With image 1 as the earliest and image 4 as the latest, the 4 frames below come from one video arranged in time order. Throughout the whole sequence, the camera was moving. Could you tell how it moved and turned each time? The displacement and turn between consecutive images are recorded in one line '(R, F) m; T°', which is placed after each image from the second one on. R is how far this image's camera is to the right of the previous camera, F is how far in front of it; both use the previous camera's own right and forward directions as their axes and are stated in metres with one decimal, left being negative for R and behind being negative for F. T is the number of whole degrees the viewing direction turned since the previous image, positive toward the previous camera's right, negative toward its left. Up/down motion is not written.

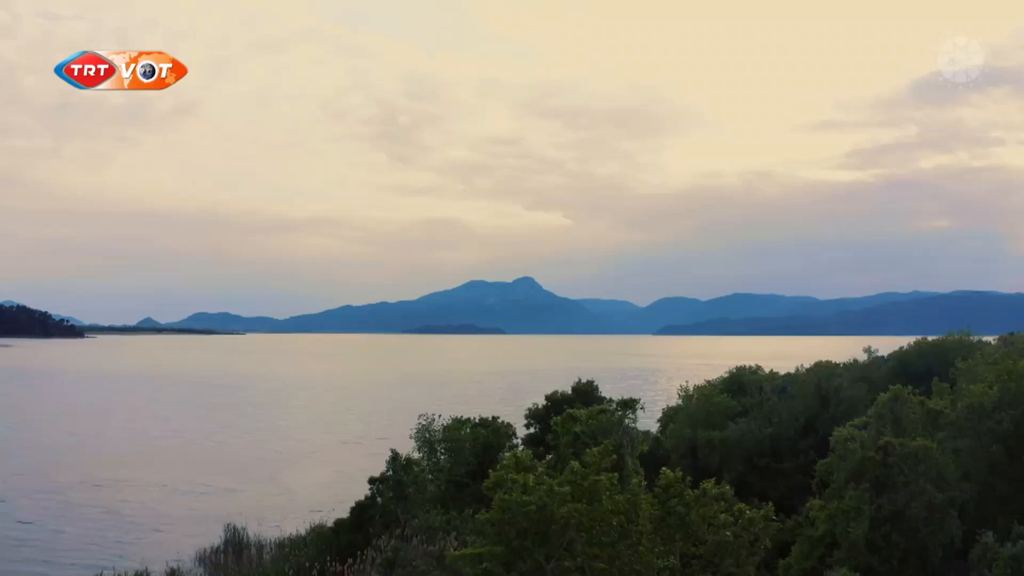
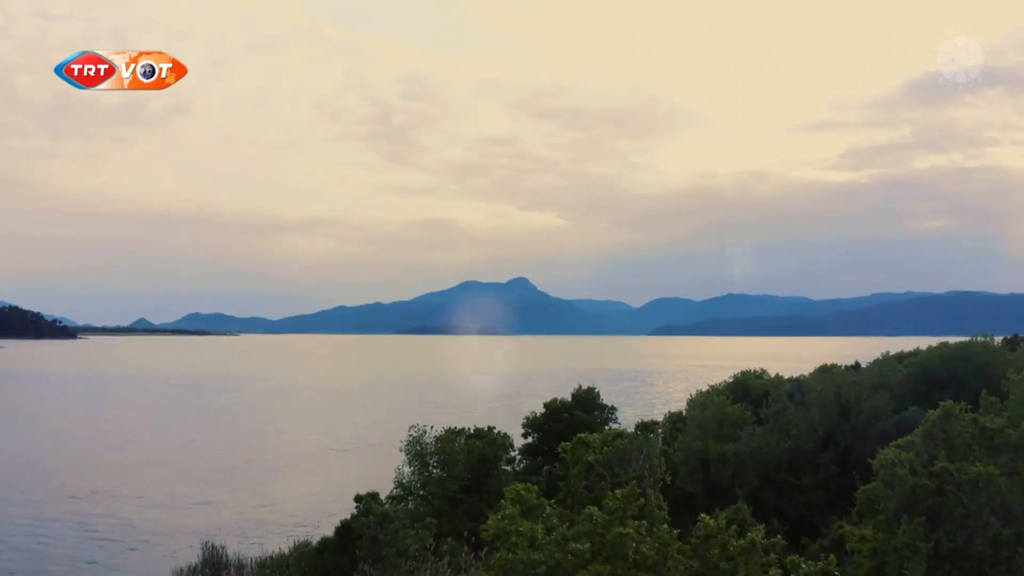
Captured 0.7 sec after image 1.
(-0.2, +3.9) m; 0°
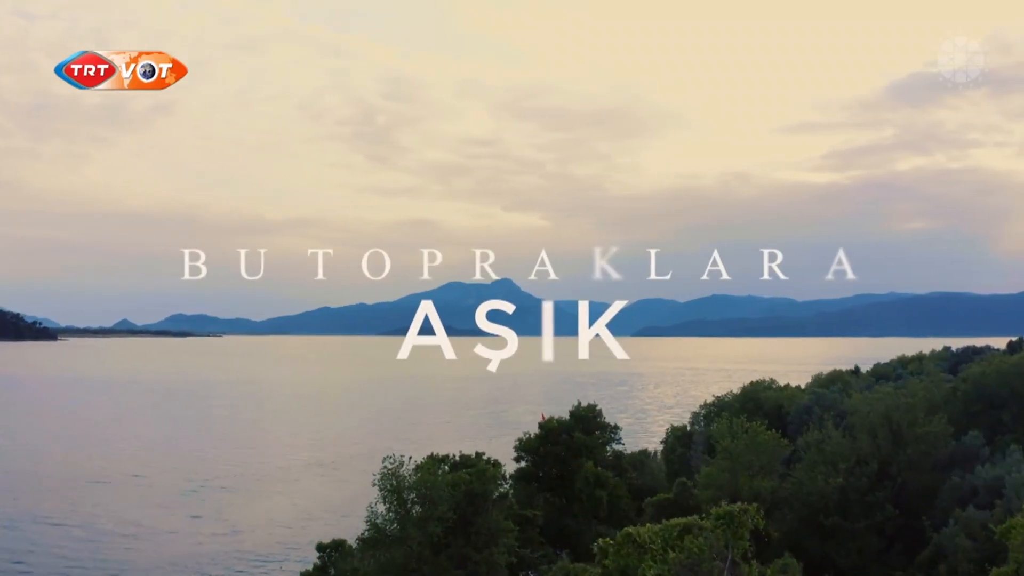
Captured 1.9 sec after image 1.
(-0.5, +8.0) m; +1°
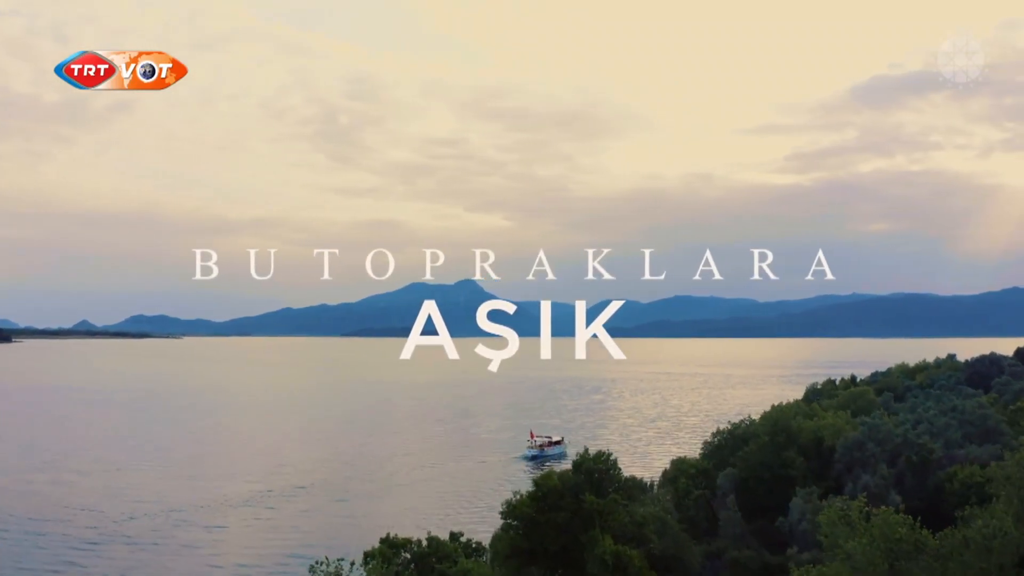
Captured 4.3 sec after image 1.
(-1.2, +15.3) m; +2°
